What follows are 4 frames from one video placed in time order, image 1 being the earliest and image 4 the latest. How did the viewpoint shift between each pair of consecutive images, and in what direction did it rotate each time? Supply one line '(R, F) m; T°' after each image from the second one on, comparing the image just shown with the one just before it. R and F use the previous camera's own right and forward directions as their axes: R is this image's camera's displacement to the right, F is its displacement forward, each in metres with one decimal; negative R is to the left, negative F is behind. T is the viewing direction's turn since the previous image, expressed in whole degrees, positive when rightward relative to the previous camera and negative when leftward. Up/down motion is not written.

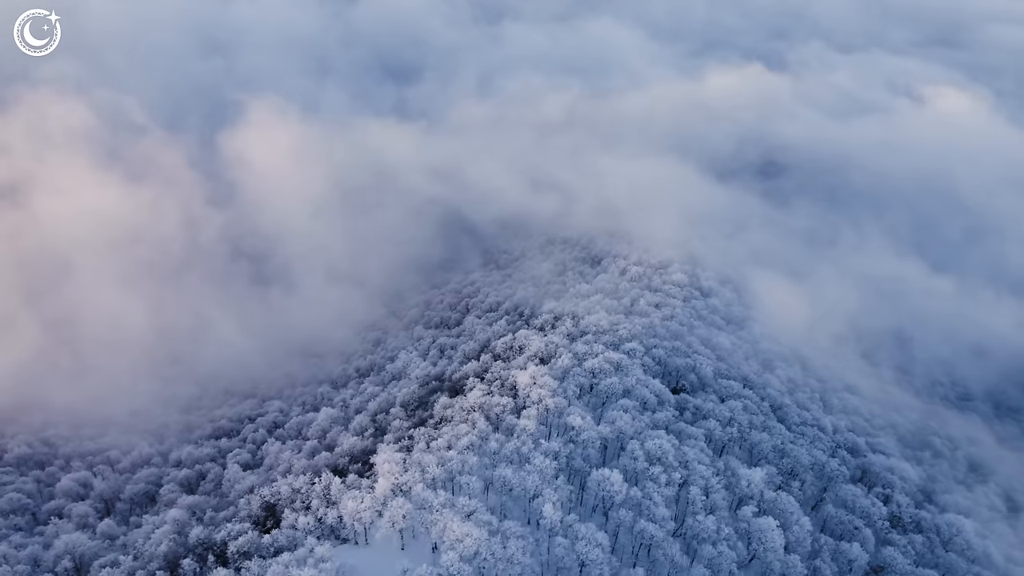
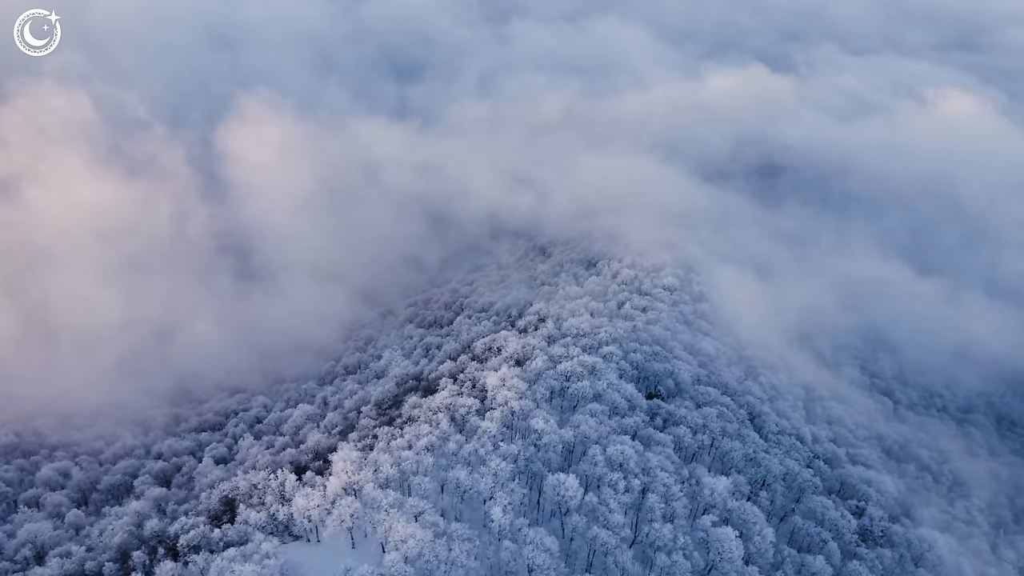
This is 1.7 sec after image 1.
(+10.8, +0.5) m; -2°
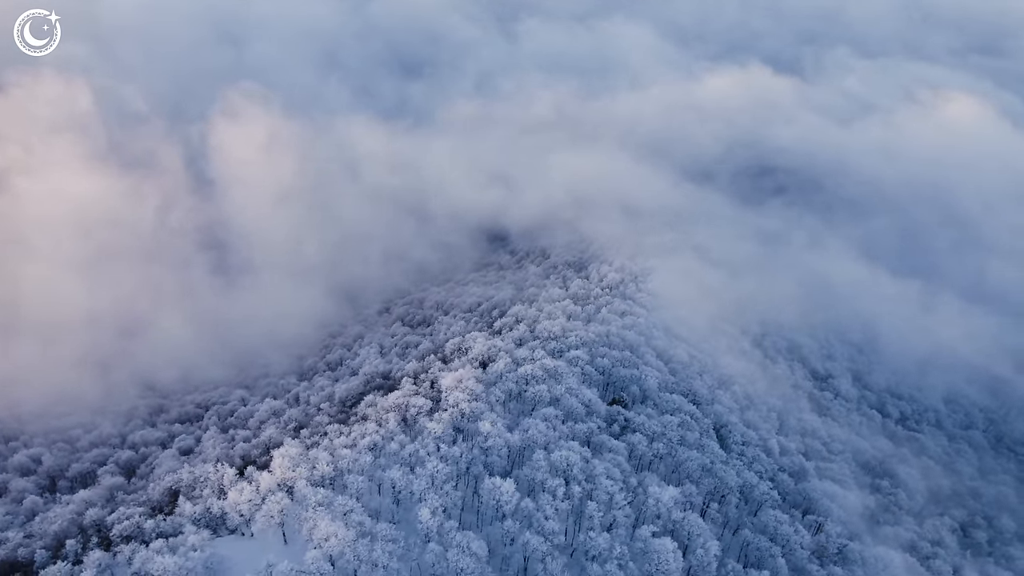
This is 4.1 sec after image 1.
(+15.0, +0.8) m; -2°
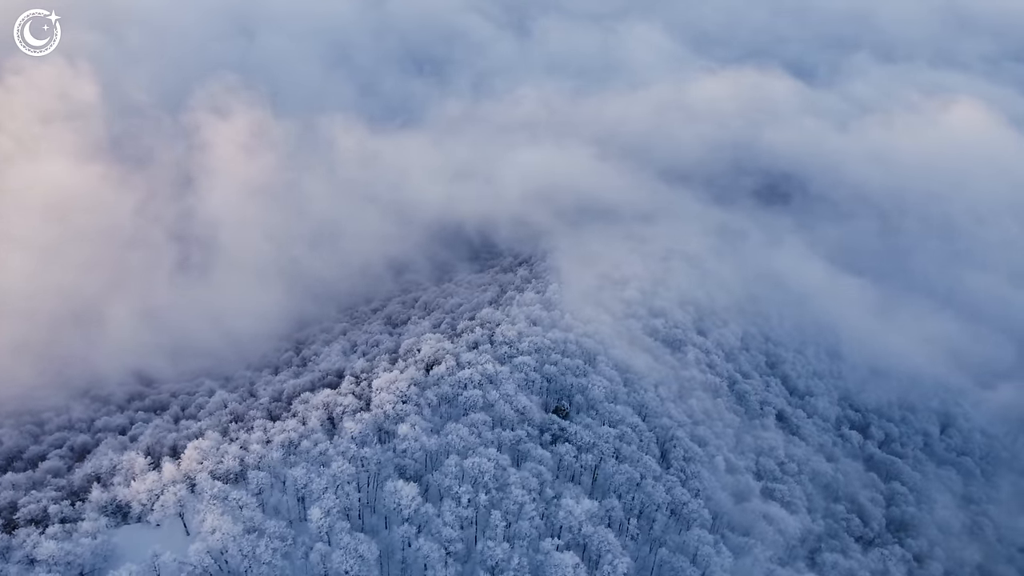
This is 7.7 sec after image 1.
(+22.6, +2.0) m; -4°
